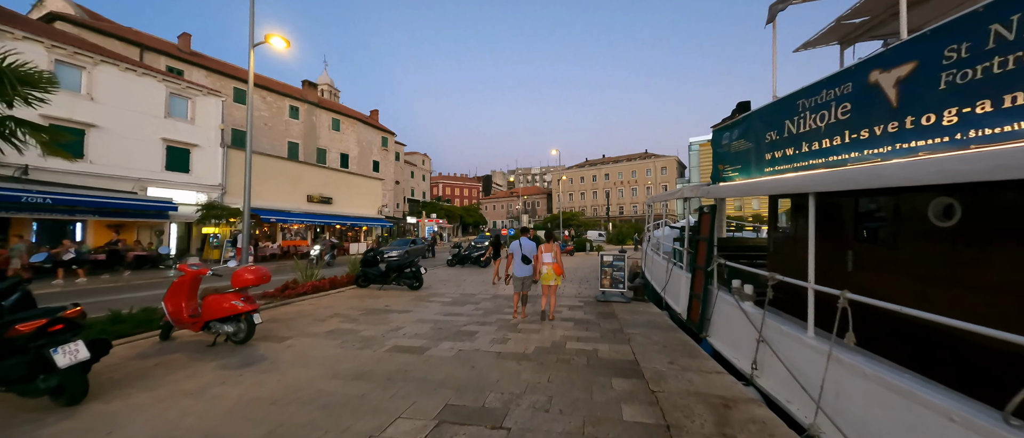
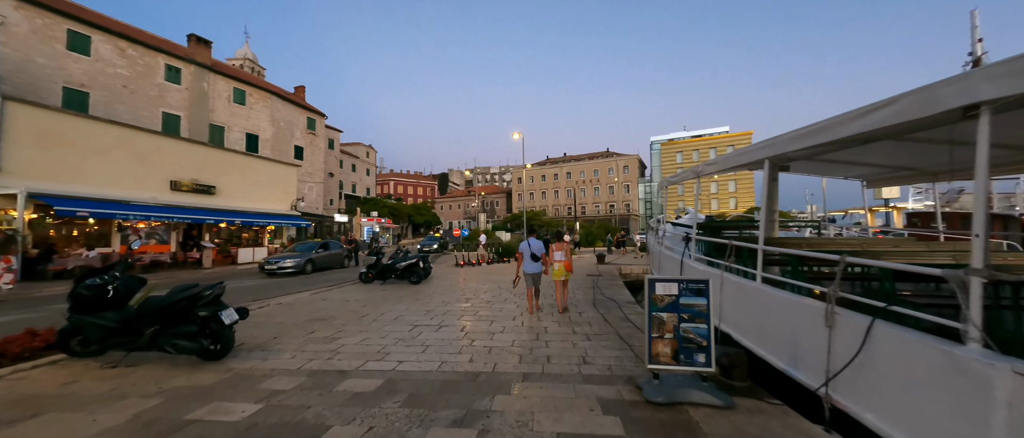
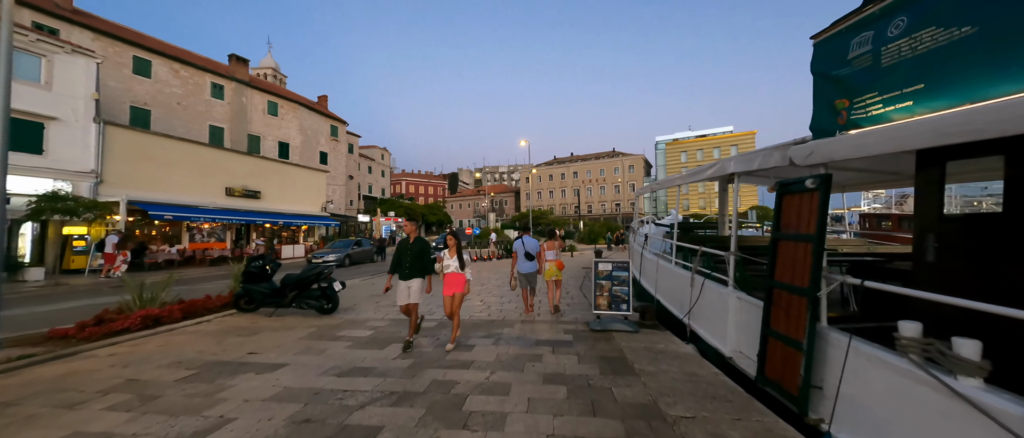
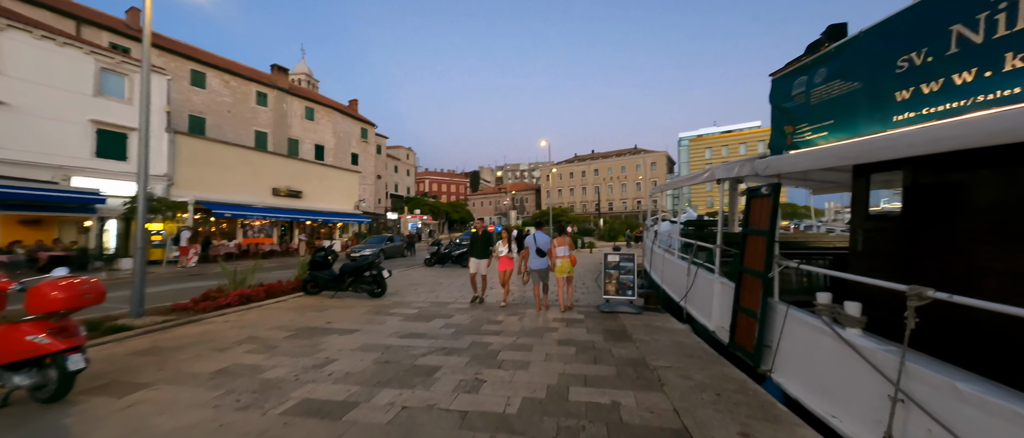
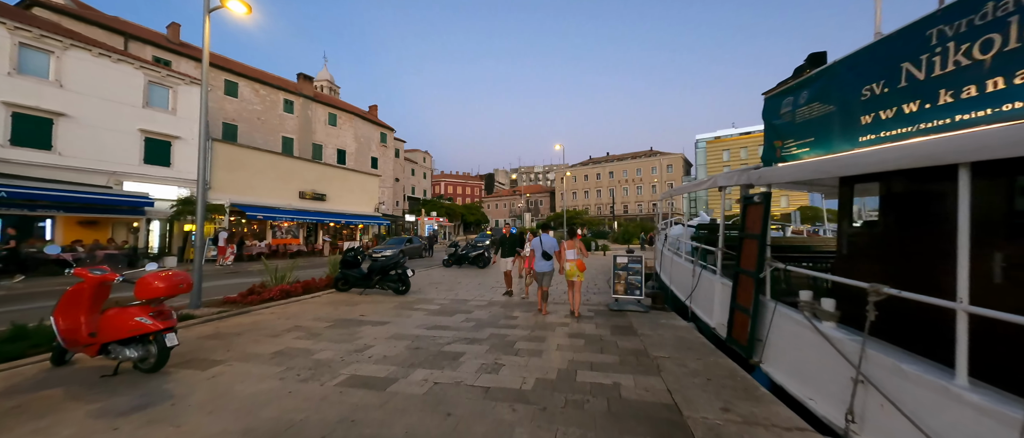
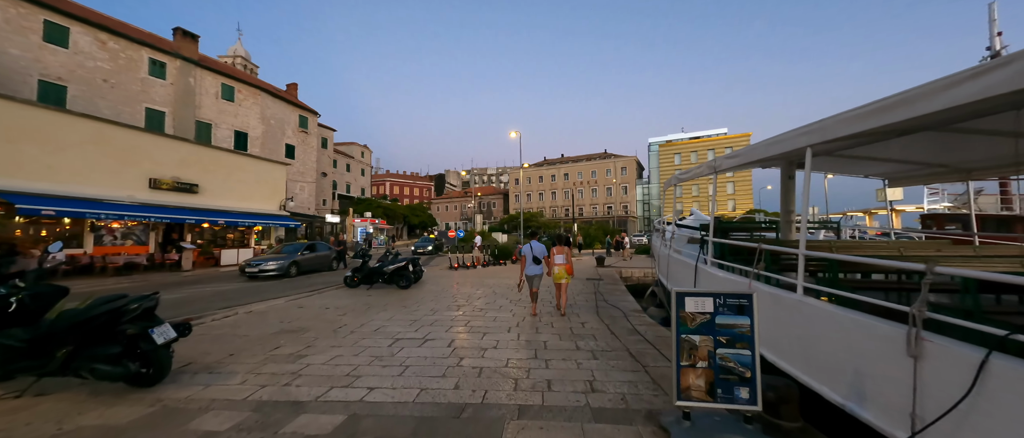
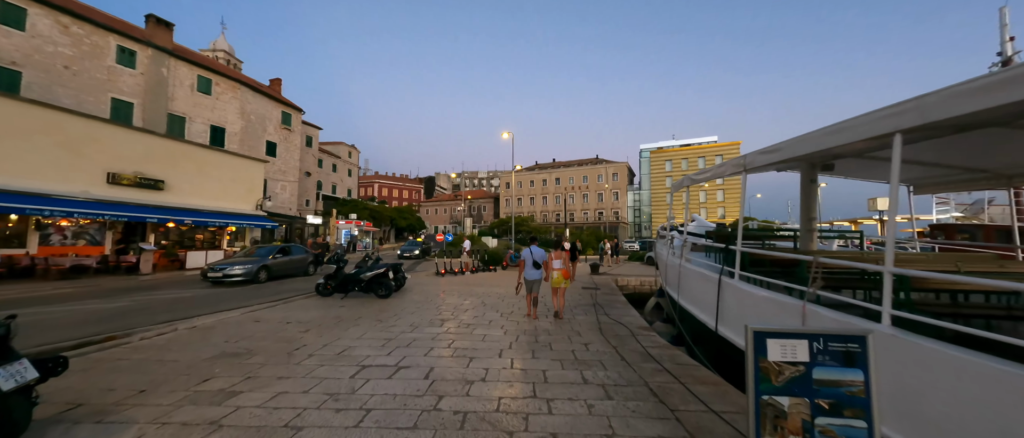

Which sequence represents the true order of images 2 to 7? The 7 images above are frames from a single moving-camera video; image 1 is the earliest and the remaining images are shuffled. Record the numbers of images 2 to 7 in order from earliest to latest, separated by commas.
5, 4, 3, 2, 6, 7
